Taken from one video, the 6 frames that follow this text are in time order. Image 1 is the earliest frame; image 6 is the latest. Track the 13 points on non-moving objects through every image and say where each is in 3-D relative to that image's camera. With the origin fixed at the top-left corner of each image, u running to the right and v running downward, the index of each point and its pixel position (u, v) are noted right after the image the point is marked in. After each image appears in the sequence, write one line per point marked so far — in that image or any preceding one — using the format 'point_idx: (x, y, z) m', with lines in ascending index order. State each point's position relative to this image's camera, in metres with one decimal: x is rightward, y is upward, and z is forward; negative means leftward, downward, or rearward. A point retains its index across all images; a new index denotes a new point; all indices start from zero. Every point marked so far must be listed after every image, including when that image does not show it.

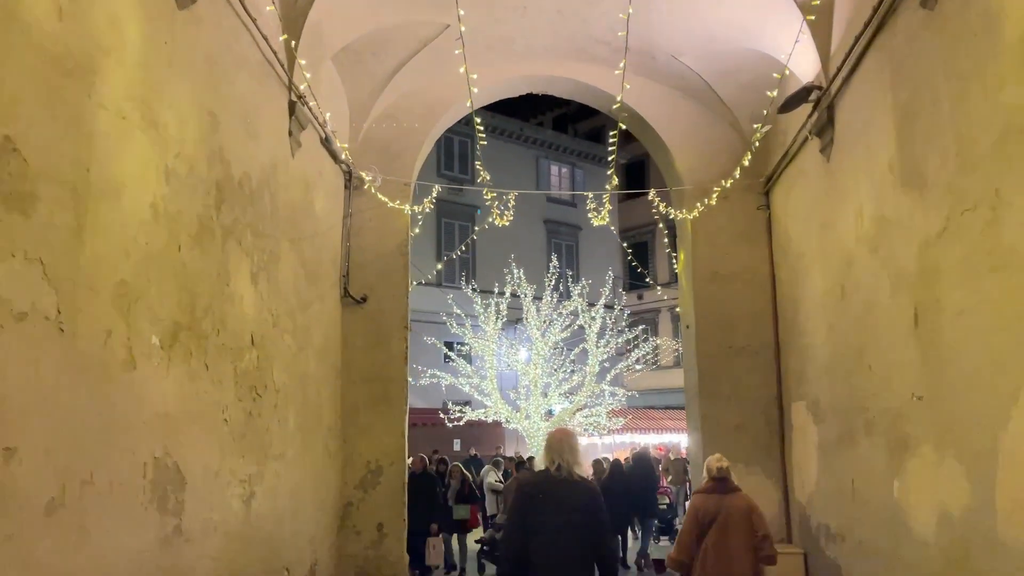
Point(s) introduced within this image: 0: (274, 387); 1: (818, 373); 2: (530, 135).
0: (-1.1, -0.5, +3.8) m
1: (+1.8, -0.5, +4.8) m
2: (+0.4, +3.7, +19.9) m
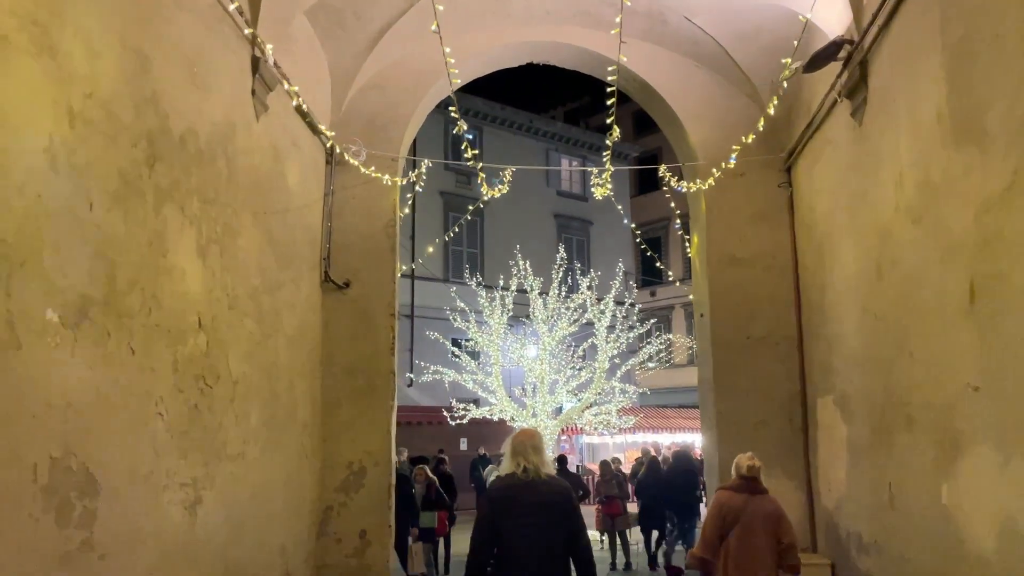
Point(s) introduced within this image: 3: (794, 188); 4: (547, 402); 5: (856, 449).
0: (-1.2, -0.4, +3.4) m
1: (+1.8, -0.4, +4.3) m
2: (+0.7, +3.8, +19.4) m
3: (+1.8, +0.6, +5.2) m
4: (+0.5, -1.7, +12.1) m
5: (+1.8, -0.8, +4.2) m
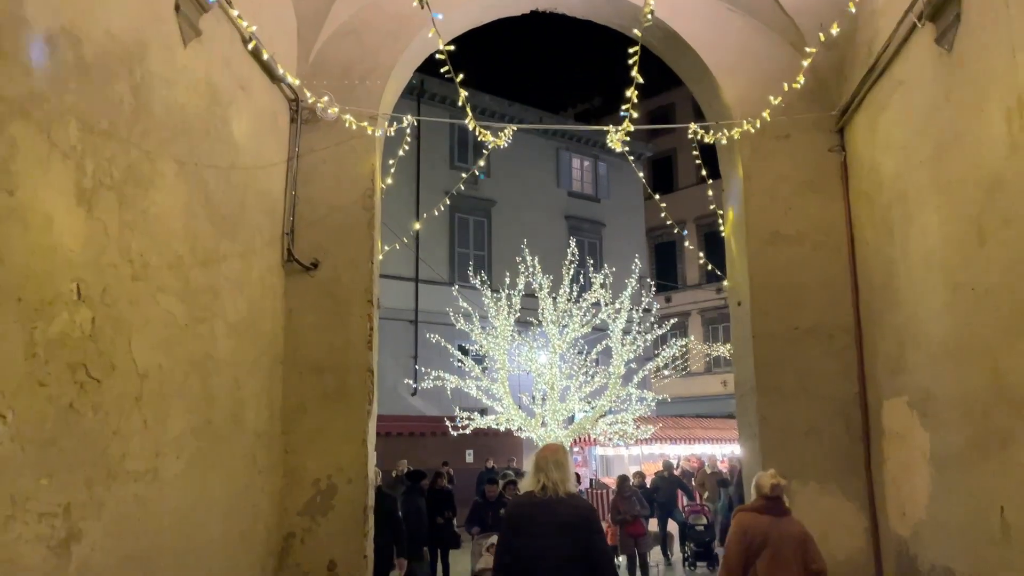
0: (-1.2, -0.3, +2.6) m
1: (+1.8, -0.3, +3.4) m
2: (+0.9, +3.7, +18.7) m
3: (+1.8, +0.7, +4.4) m
4: (+0.6, -1.7, +11.3) m
5: (+1.8, -0.7, +3.3) m
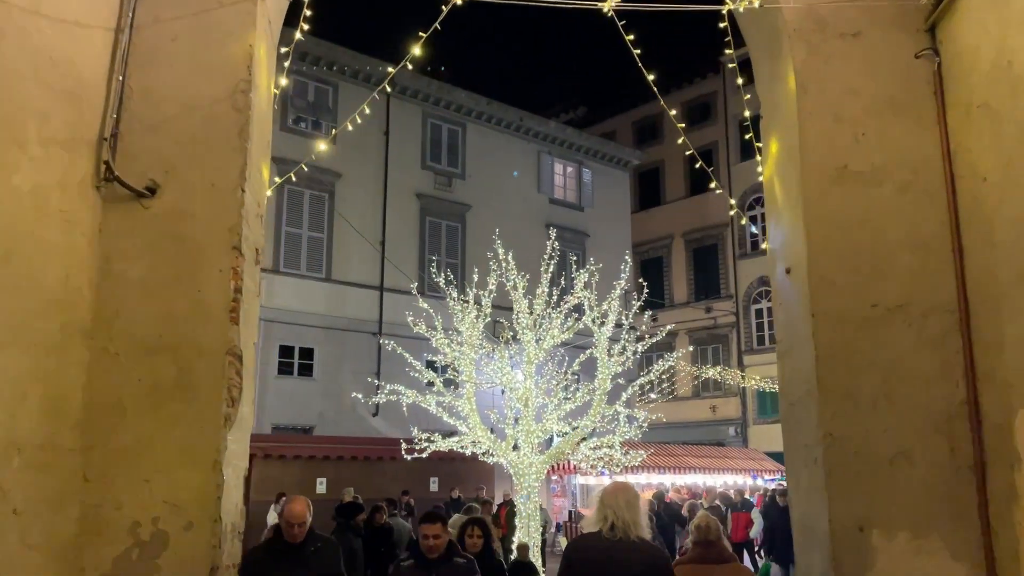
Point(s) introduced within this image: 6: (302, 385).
0: (-1.3, 0.0, +1.1) m
1: (+1.6, -0.1, +2.1) m
2: (+0.4, +3.4, +17.4) m
3: (+1.6, +0.9, +3.1) m
4: (+0.2, -1.7, +9.8) m
5: (+1.6, -0.5, +2.0) m
6: (-3.5, -1.6, +13.5) m
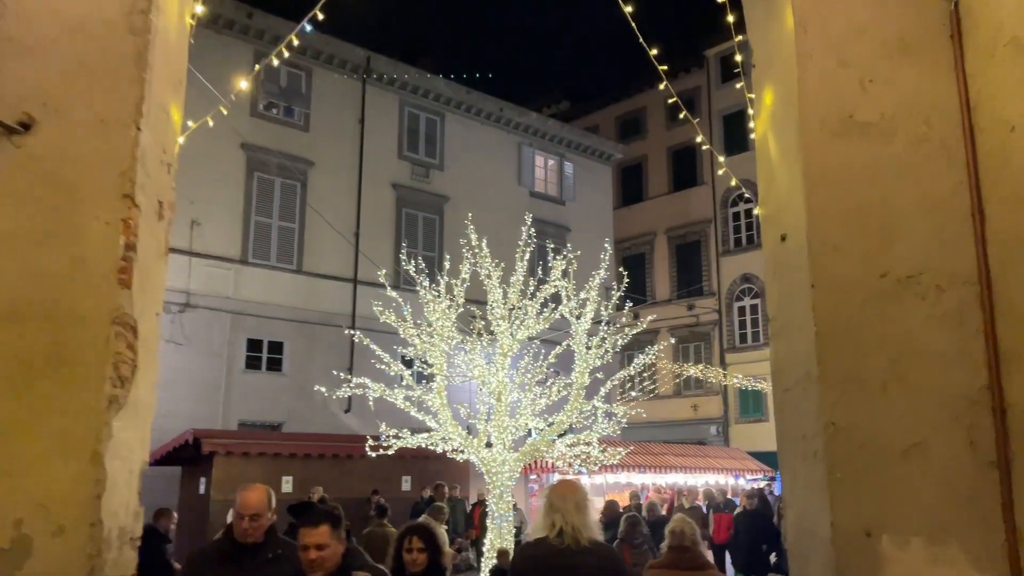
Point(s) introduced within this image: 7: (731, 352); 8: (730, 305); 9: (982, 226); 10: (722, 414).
0: (-1.4, +0.1, +0.7) m
1: (+1.5, 0.0, +1.7) m
2: (0.0, +3.5, +16.9) m
3: (+1.5, +1.0, +2.7) m
4: (-0.1, -1.6, +9.4) m
5: (+1.5, -0.4, +1.6) m
6: (-3.9, -1.5, +13.0) m
7: (+5.3, -1.5, +19.5) m
8: (+5.3, -0.4, +19.8) m
9: (+1.5, +0.2, +2.6) m
10: (+5.0, -3.0, +19.4) m
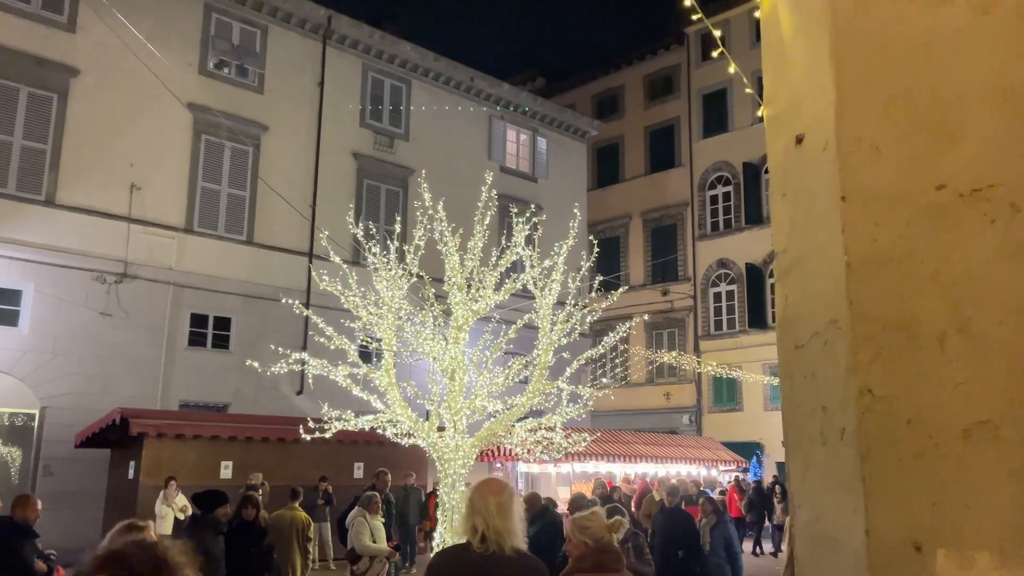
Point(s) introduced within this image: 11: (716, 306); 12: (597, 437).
0: (-1.6, +0.3, -0.1) m
1: (+1.3, +0.2, +1.0) m
2: (-0.6, +3.9, +16.1) m
3: (+1.3, +1.2, +1.9) m
4: (-0.5, -1.3, +8.7) m
5: (+1.3, -0.3, +0.8) m
6: (-4.4, -1.0, +12.2) m
7: (+4.5, -1.2, +18.9) m
8: (+4.6, -0.1, +19.2) m
9: (+1.3, +0.4, +1.8) m
10: (+4.2, -2.6, +18.8) m
11: (+4.7, -0.4, +19.1) m
12: (+1.3, -2.2, +12.0) m
